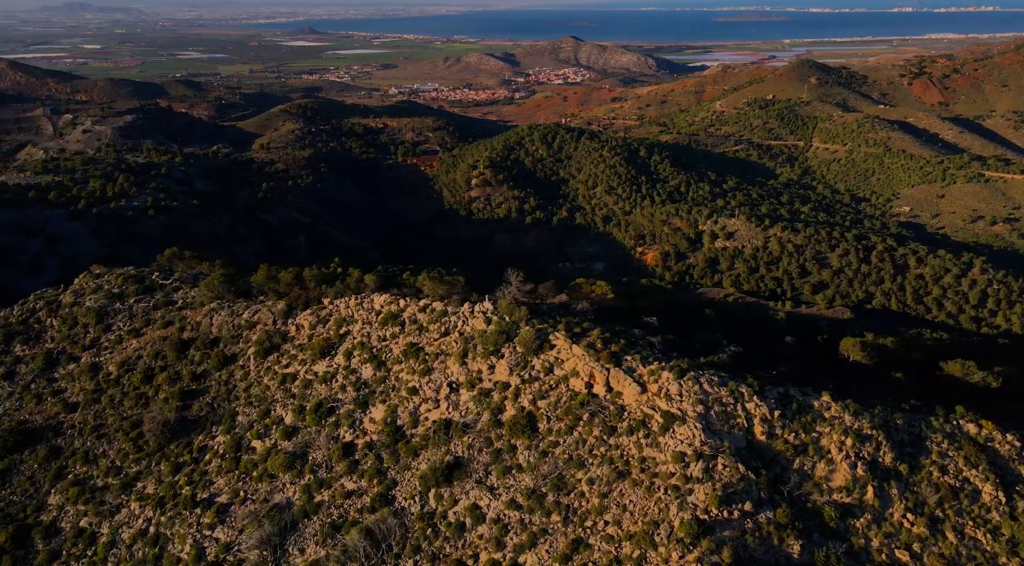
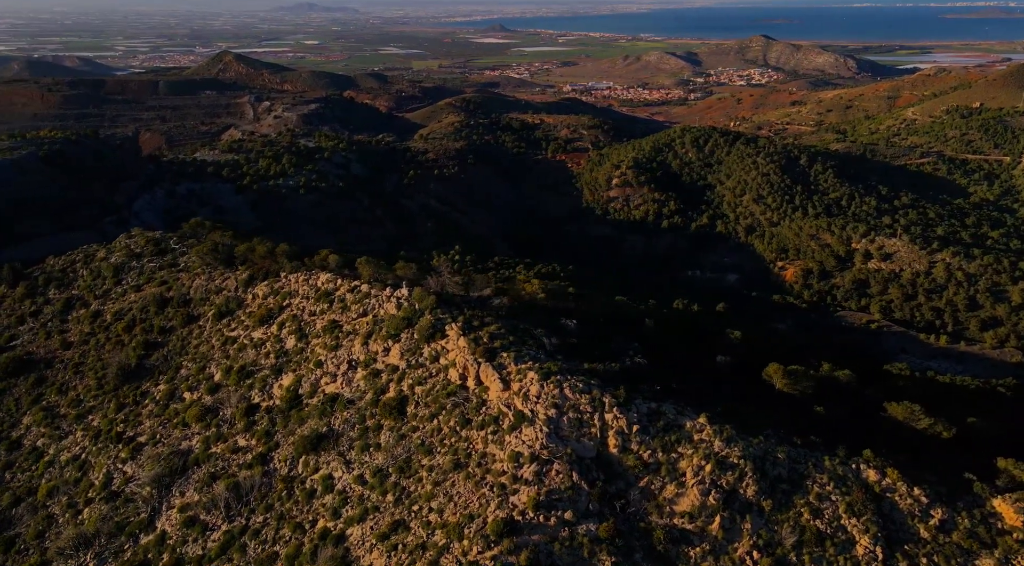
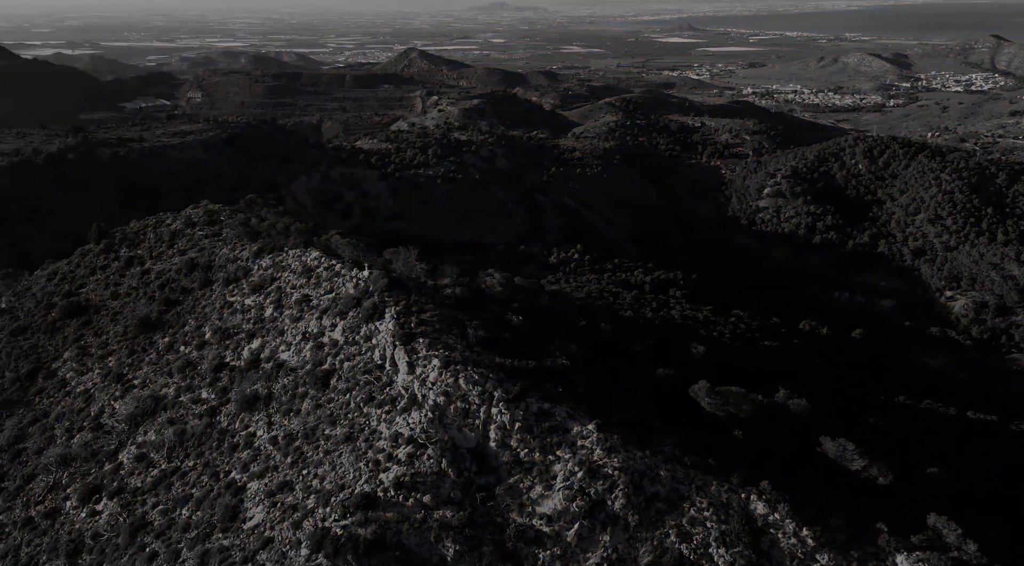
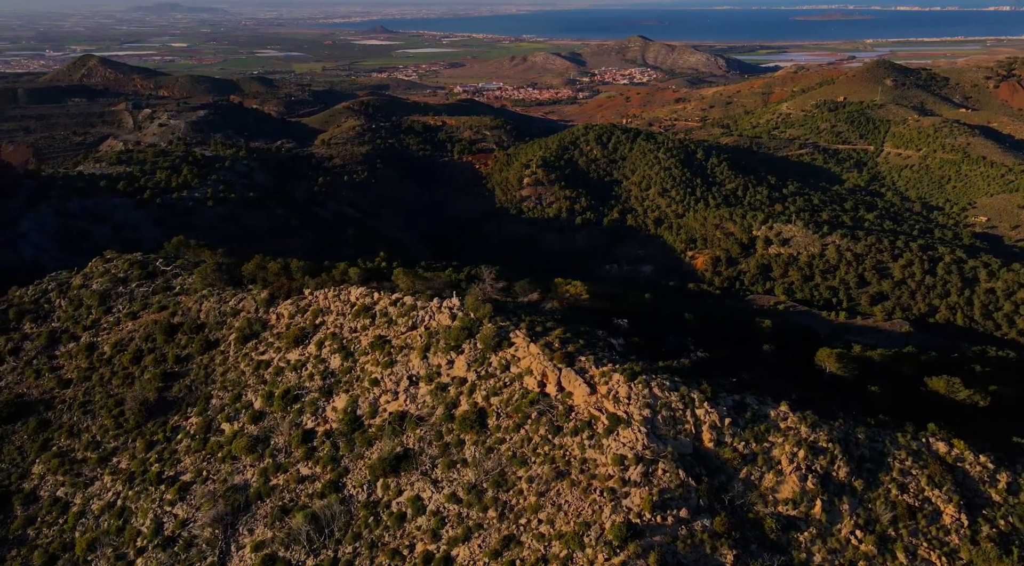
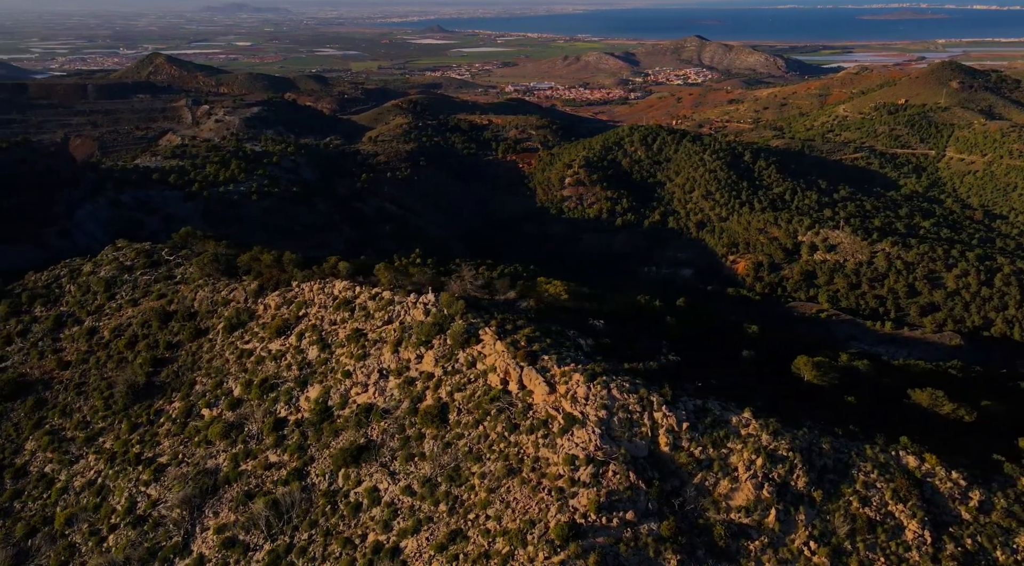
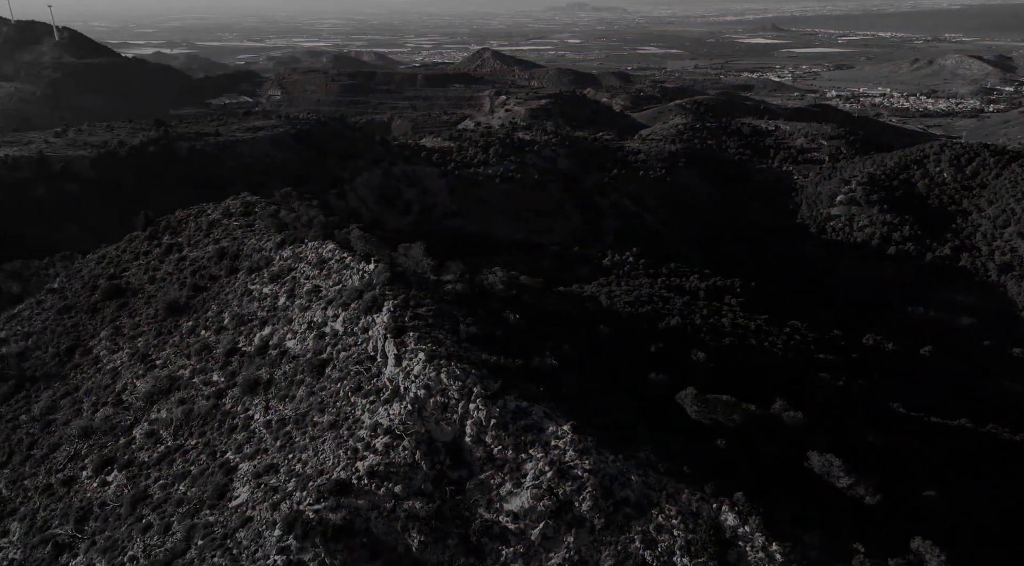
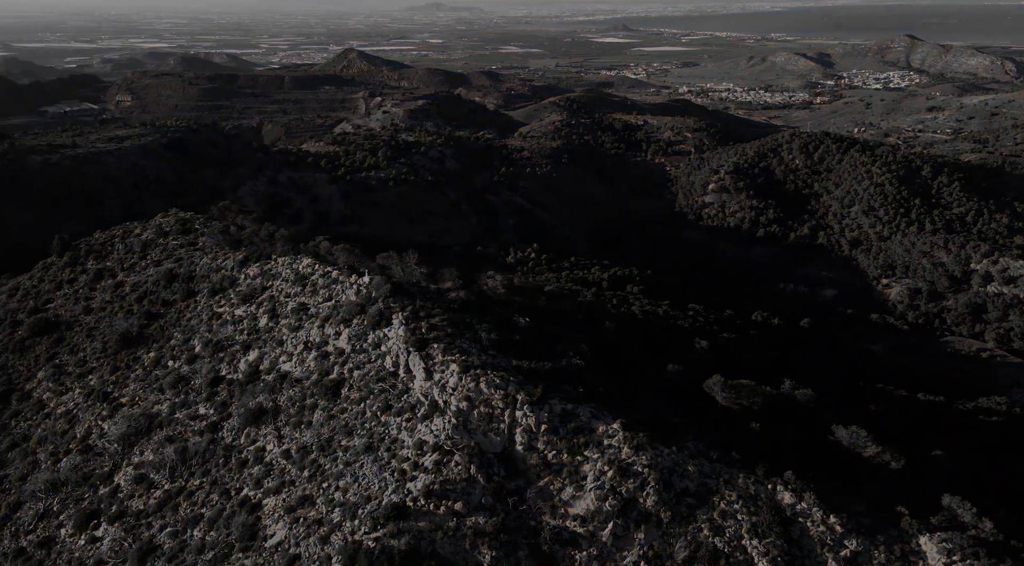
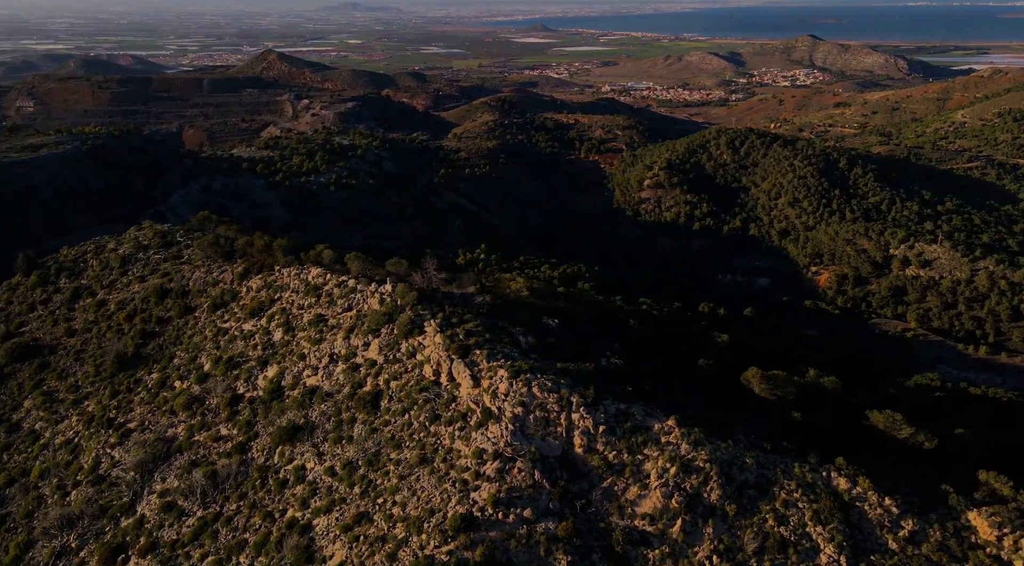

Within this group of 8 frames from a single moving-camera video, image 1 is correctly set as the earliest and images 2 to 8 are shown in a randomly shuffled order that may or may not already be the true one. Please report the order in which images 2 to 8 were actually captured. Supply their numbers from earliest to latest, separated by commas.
4, 5, 2, 8, 7, 3, 6
